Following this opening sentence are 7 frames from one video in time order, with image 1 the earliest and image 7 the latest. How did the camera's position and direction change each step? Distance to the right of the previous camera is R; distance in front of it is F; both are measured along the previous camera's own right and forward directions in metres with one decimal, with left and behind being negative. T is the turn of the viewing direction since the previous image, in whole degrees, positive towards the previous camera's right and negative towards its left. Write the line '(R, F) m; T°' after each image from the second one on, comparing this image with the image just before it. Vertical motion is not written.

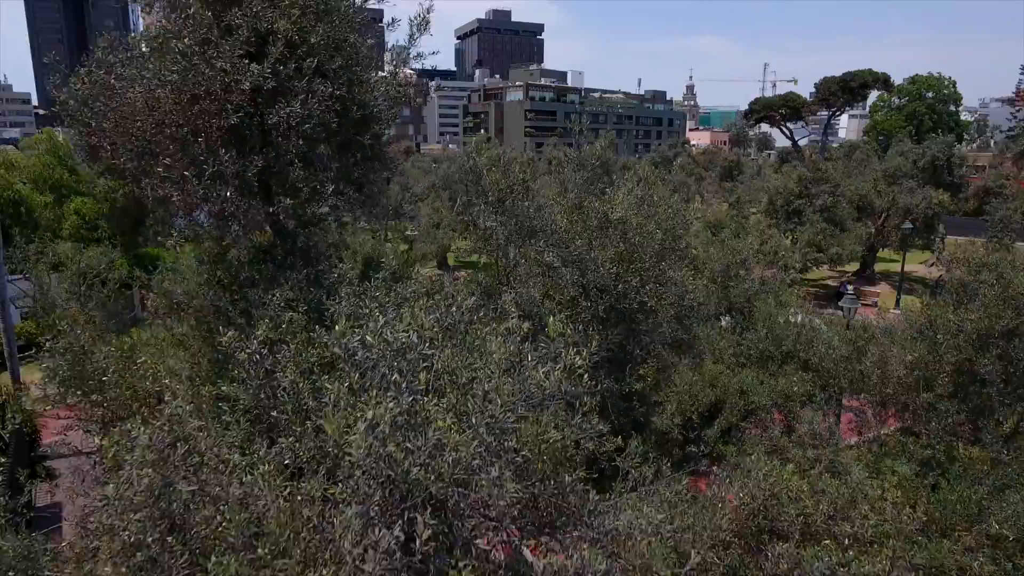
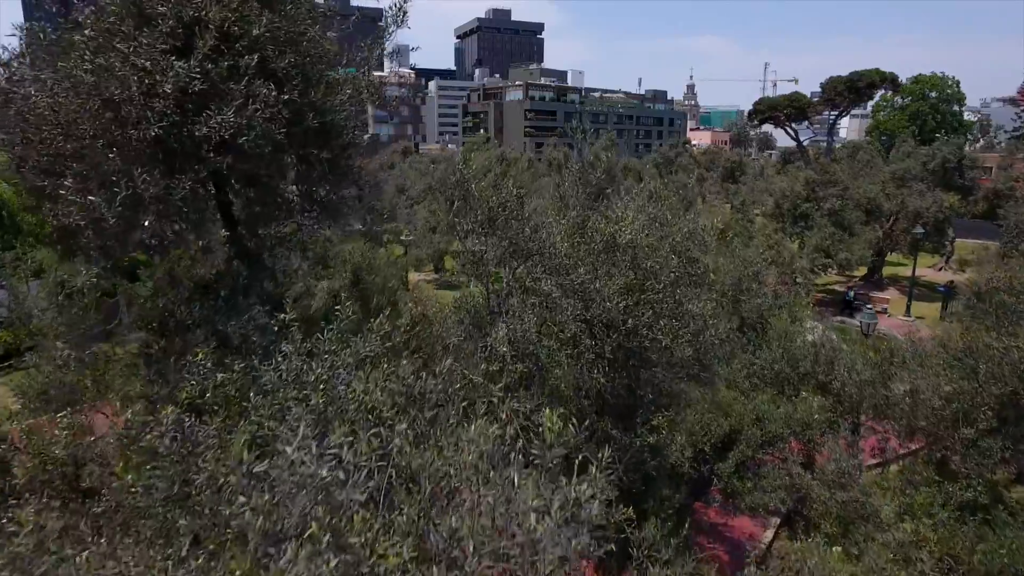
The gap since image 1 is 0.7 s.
(+0.1, +0.7) m; 0°
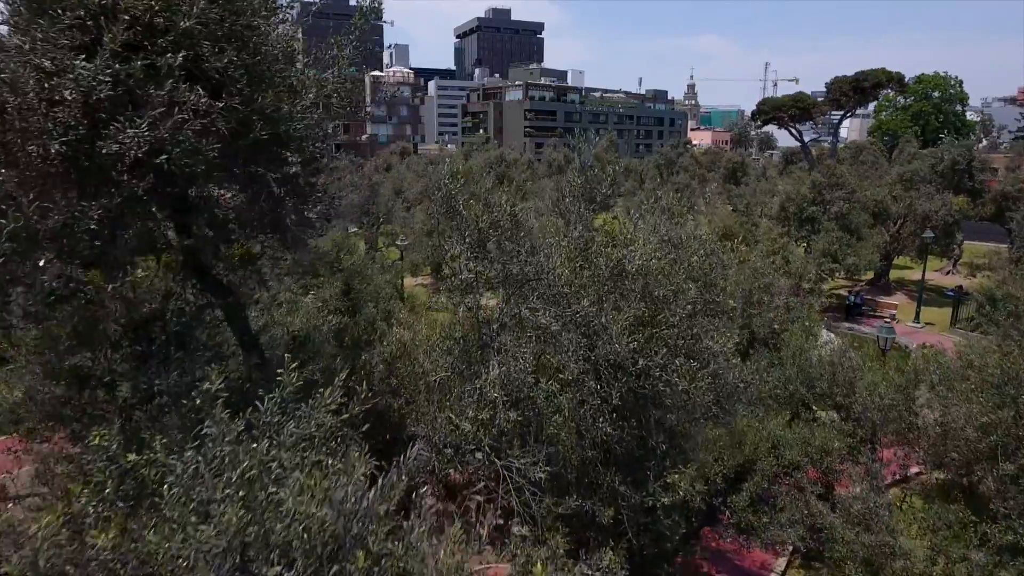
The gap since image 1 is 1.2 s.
(0.0, +0.6) m; 0°
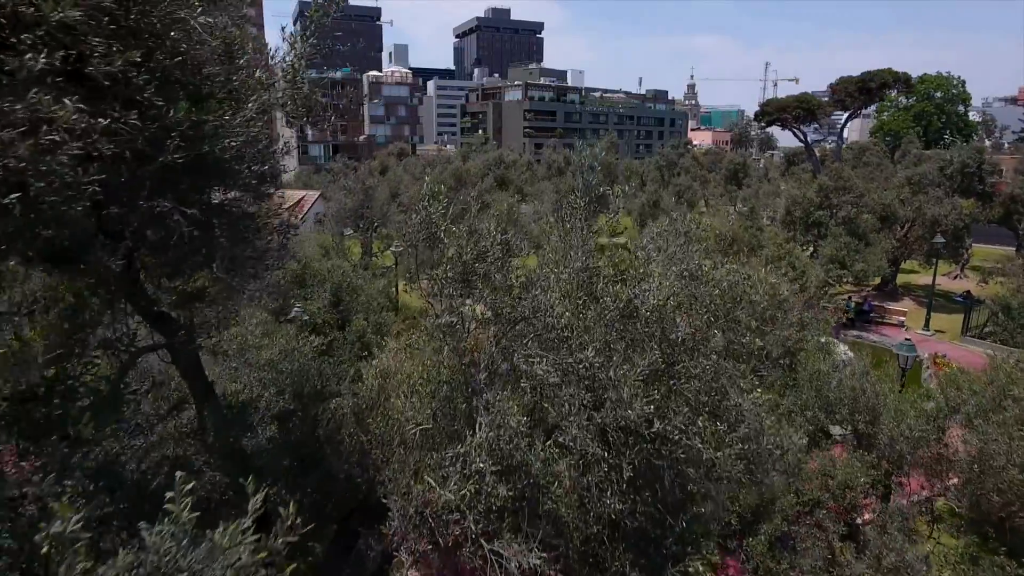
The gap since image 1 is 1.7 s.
(0.0, +0.6) m; 0°
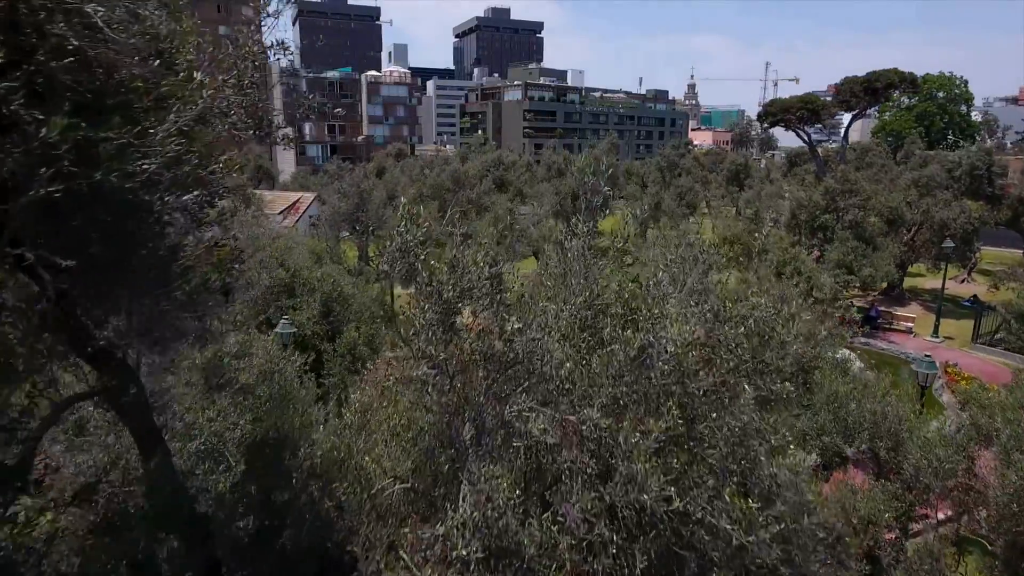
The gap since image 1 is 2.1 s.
(0.0, +0.6) m; 0°
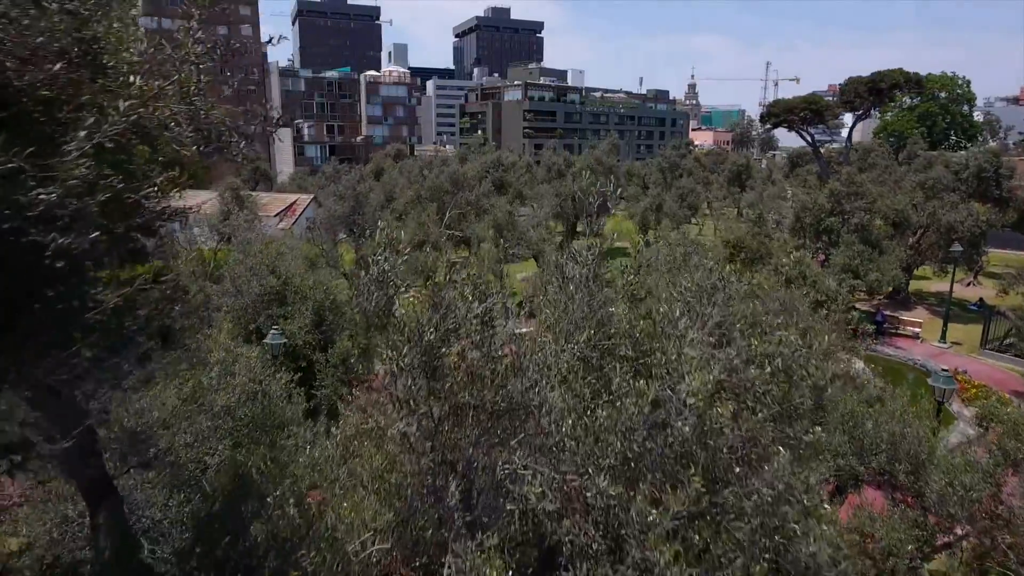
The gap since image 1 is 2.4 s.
(0.0, +0.4) m; 0°
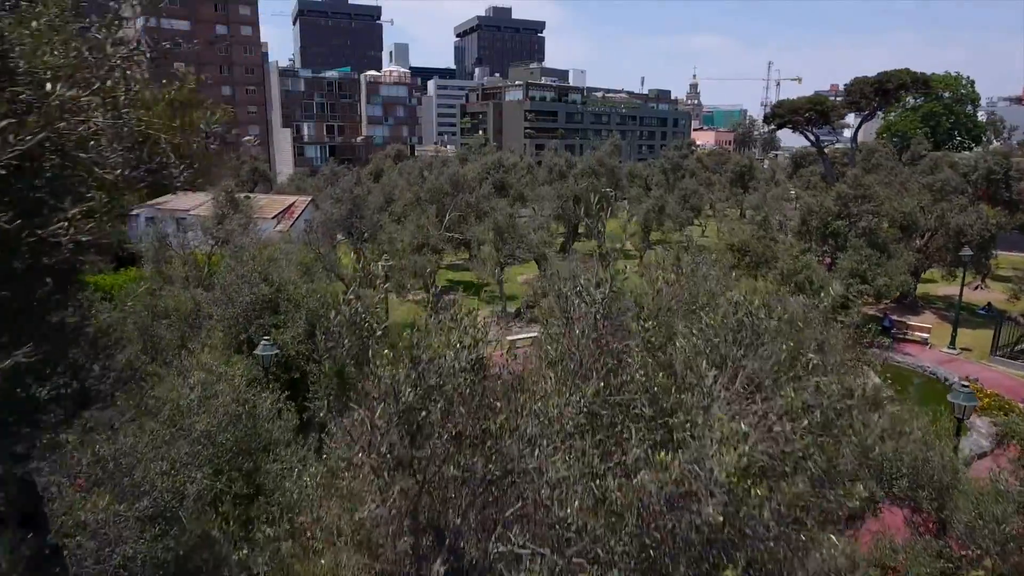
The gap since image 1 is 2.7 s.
(0.0, +0.4) m; 0°
